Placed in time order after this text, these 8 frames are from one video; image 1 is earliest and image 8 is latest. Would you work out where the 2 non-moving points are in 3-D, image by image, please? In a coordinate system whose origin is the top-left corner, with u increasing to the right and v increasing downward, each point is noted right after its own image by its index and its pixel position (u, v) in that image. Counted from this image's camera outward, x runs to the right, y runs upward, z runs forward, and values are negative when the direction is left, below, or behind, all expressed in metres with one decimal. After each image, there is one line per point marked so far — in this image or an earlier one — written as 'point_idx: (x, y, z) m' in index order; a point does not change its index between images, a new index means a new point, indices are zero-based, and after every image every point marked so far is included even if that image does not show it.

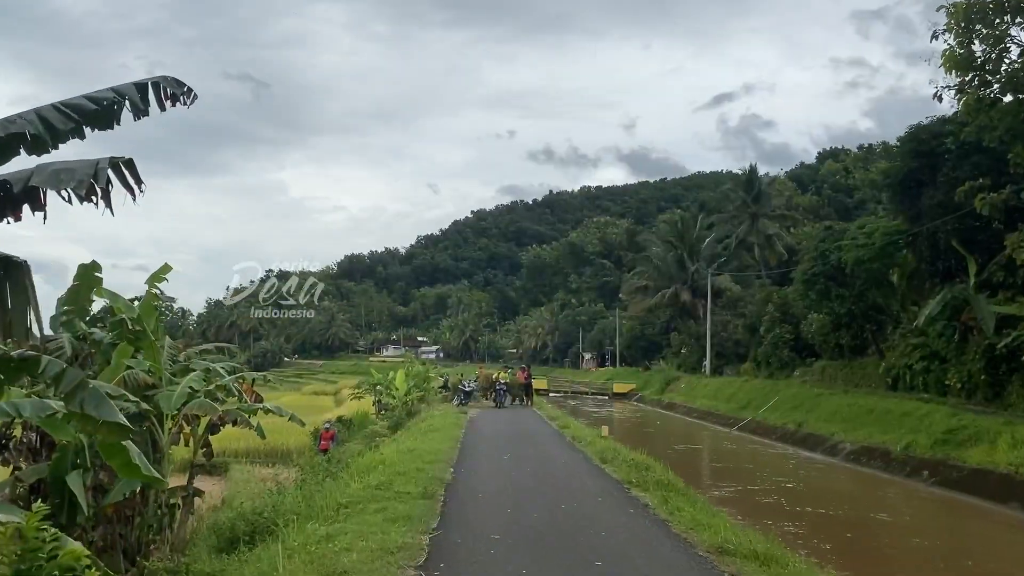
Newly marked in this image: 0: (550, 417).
0: (+0.9, -2.9, +18.1) m
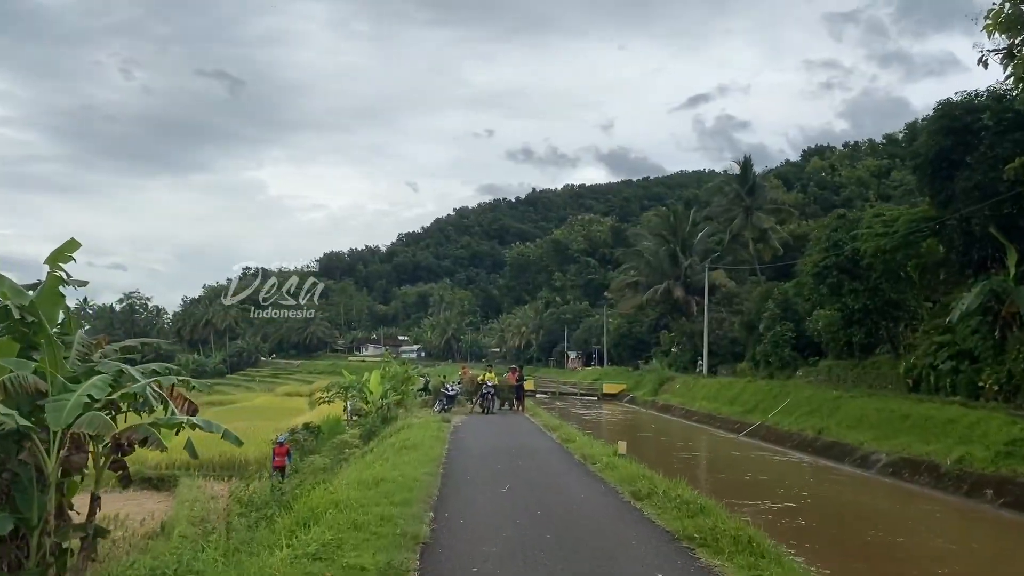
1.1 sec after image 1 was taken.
0: (+0.7, -2.7, +15.9) m
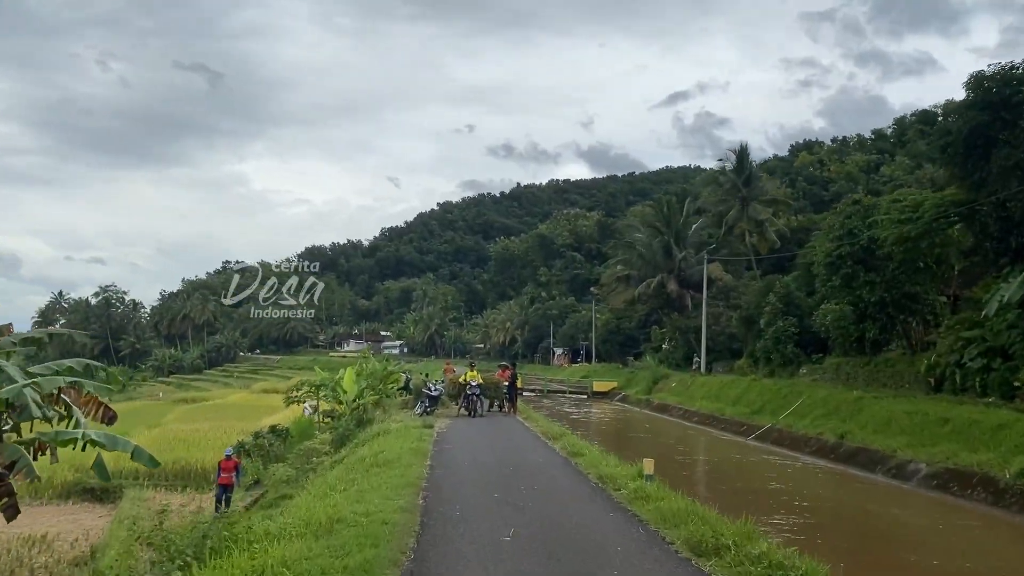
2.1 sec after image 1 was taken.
0: (+0.5, -2.5, +14.1) m
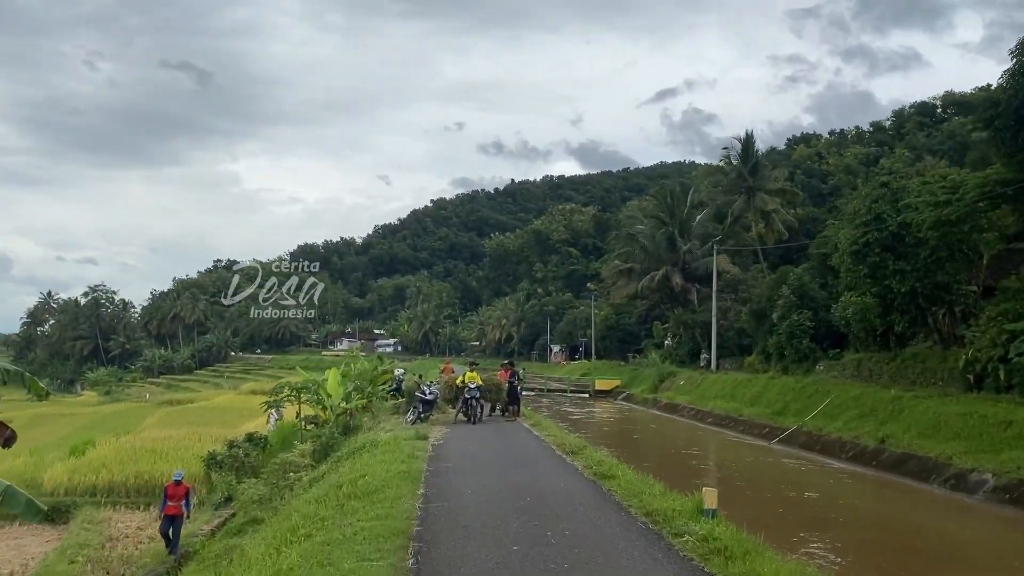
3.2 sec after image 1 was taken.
0: (+0.6, -2.3, +12.4) m
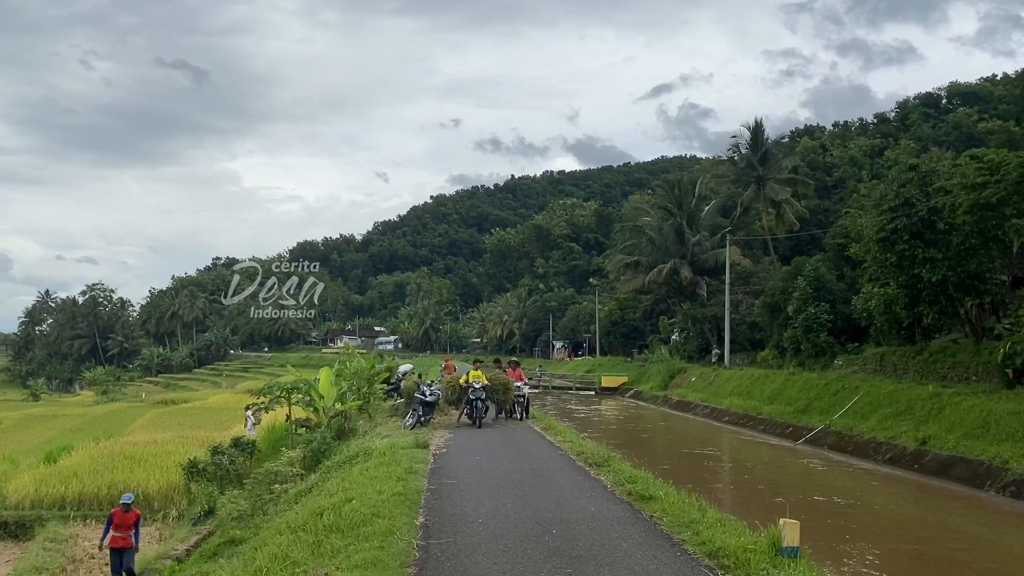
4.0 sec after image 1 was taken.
0: (+0.7, -2.2, +11.2) m
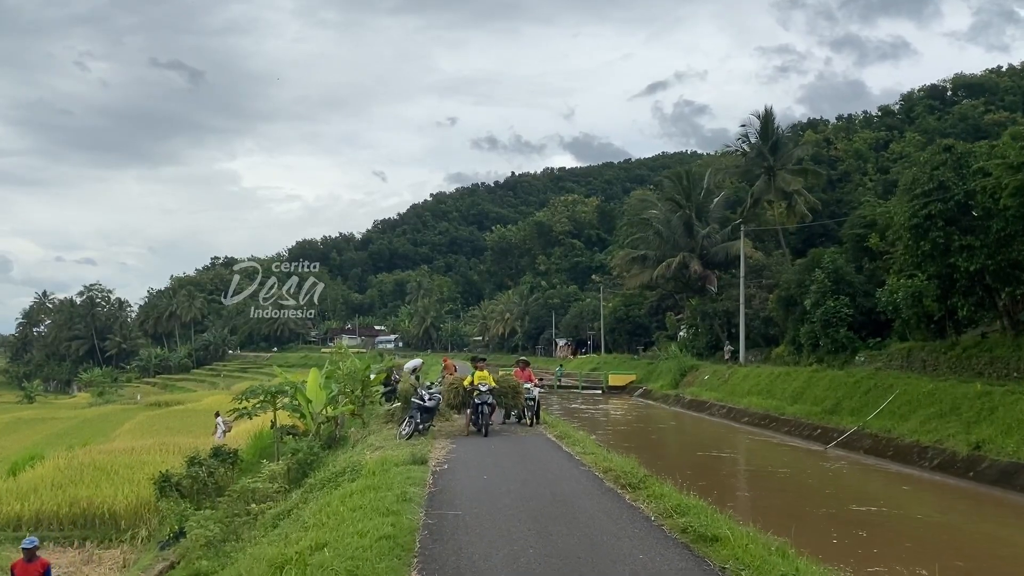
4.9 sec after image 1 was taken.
0: (+0.9, -2.0, +9.8) m
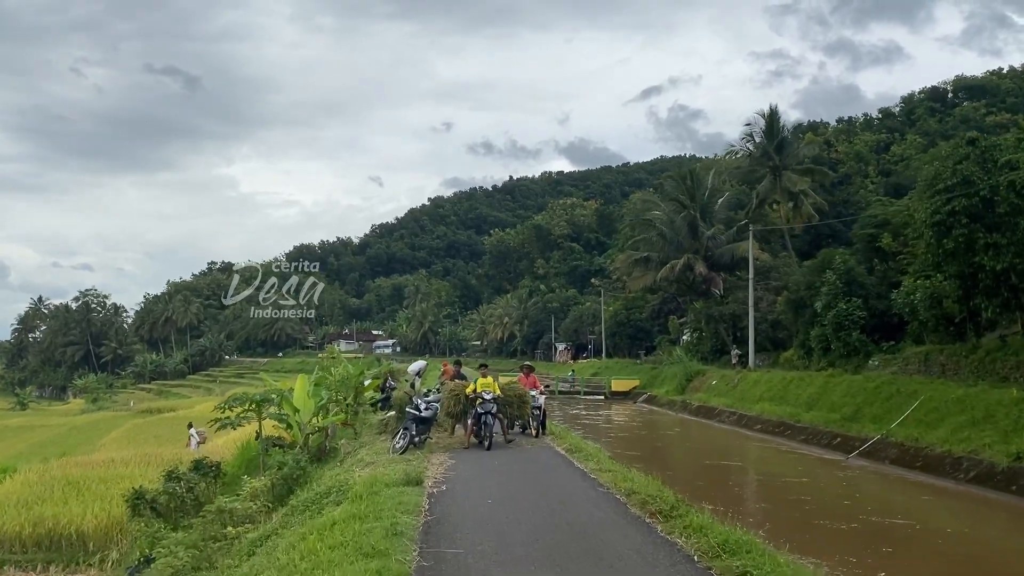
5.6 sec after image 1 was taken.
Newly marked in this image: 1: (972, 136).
0: (+0.9, -2.0, +8.9) m
1: (+10.1, +3.3, +18.2) m
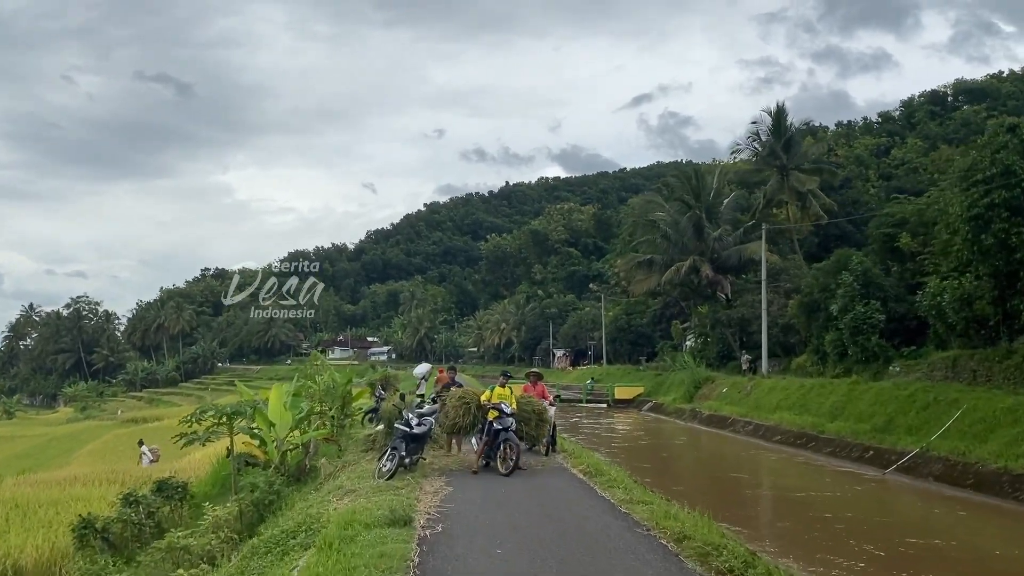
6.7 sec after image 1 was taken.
0: (+1.0, -2.0, +7.5) m
1: (+10.1, +3.3, +16.9) m
